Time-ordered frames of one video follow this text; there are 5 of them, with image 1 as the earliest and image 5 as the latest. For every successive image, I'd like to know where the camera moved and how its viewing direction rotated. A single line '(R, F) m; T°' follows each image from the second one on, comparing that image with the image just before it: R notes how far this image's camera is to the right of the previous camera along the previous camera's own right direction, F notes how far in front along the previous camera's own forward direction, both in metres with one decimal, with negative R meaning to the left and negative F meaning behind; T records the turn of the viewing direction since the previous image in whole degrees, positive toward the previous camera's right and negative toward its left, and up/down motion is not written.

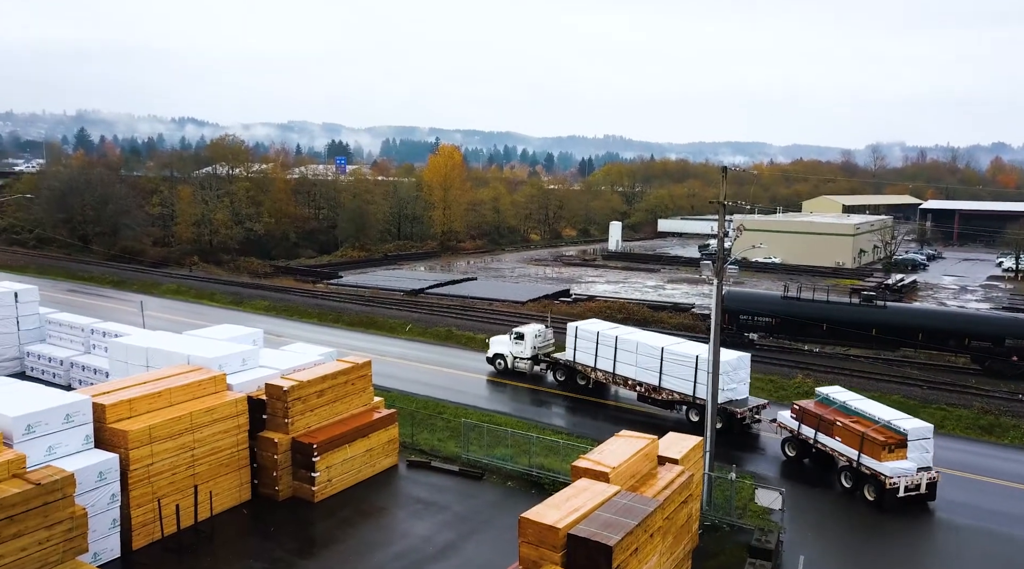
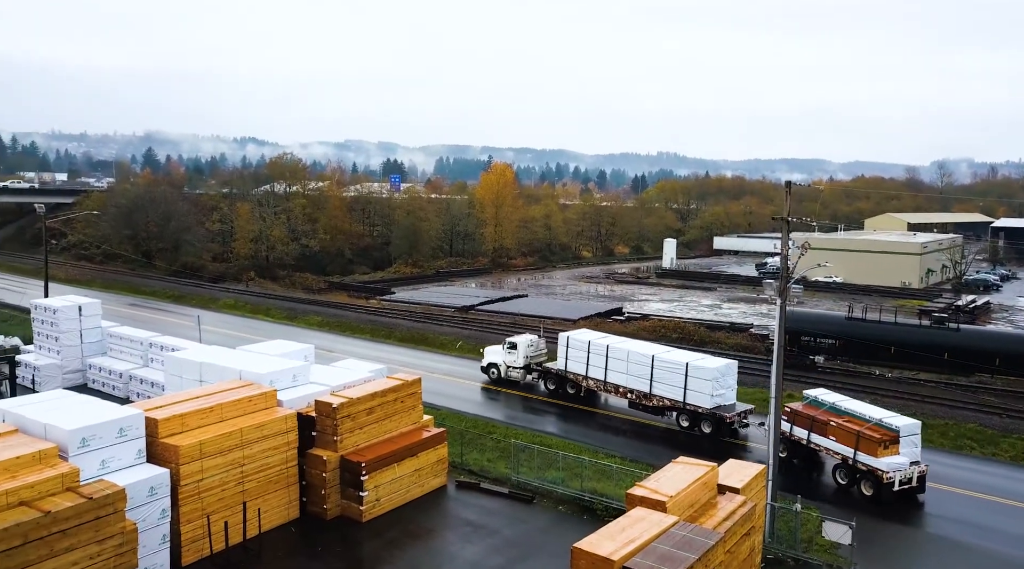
(0.0, +0.4) m; -3°
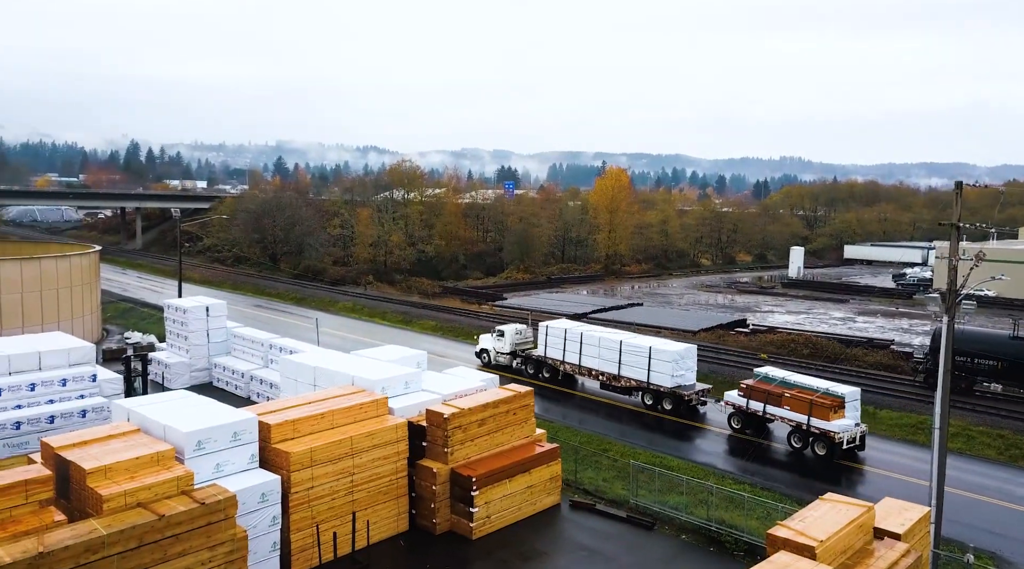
(-0.2, +1.0) m; -8°
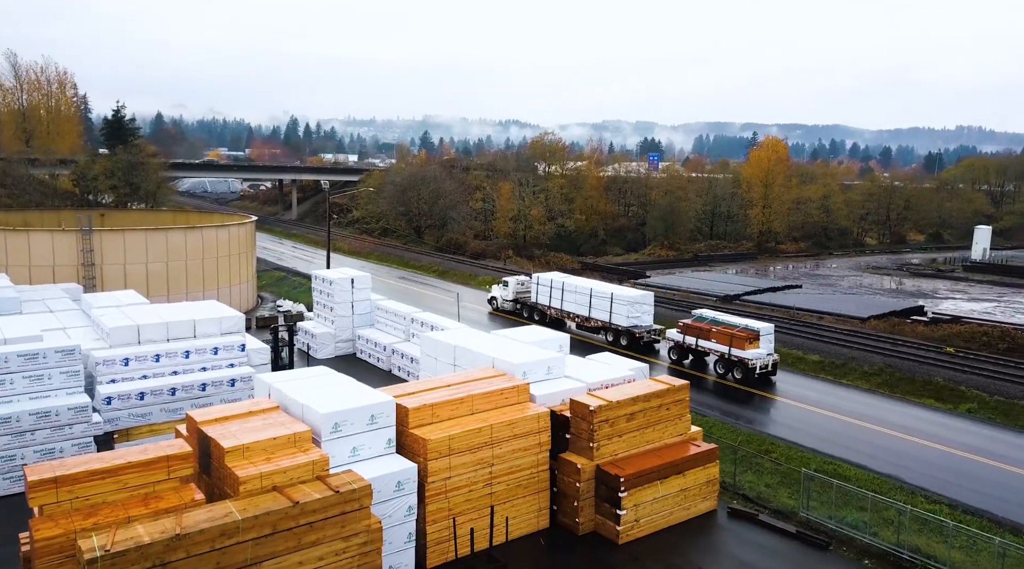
(-0.3, +1.5) m; -9°
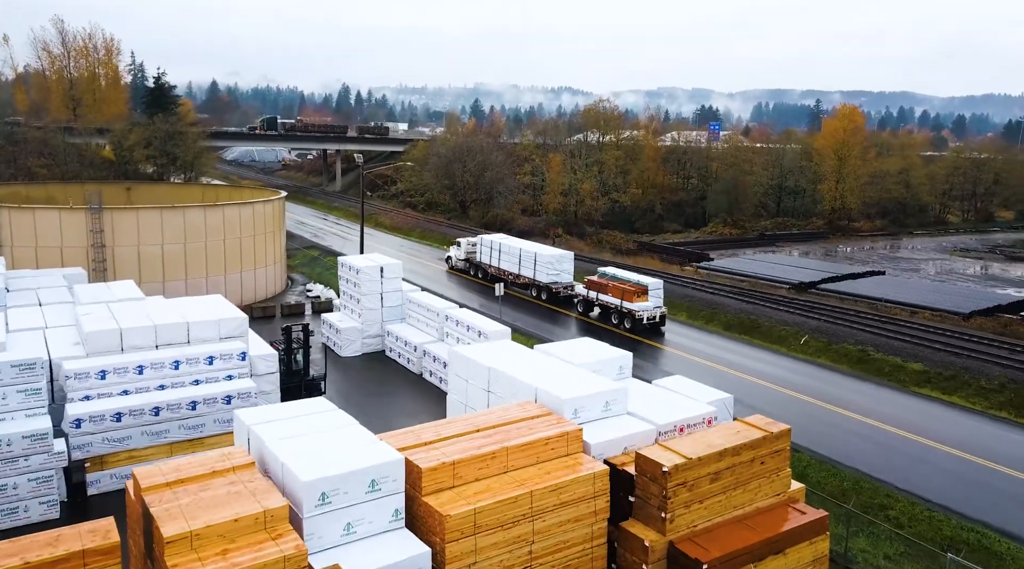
(0.0, +4.6) m; -3°
